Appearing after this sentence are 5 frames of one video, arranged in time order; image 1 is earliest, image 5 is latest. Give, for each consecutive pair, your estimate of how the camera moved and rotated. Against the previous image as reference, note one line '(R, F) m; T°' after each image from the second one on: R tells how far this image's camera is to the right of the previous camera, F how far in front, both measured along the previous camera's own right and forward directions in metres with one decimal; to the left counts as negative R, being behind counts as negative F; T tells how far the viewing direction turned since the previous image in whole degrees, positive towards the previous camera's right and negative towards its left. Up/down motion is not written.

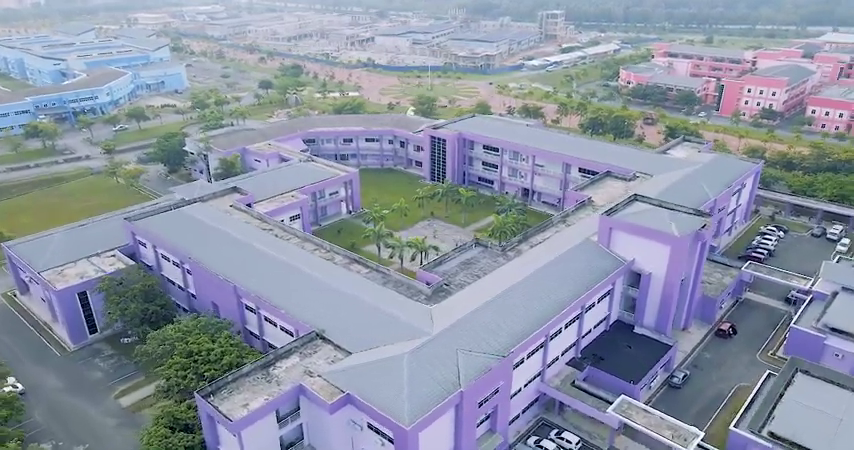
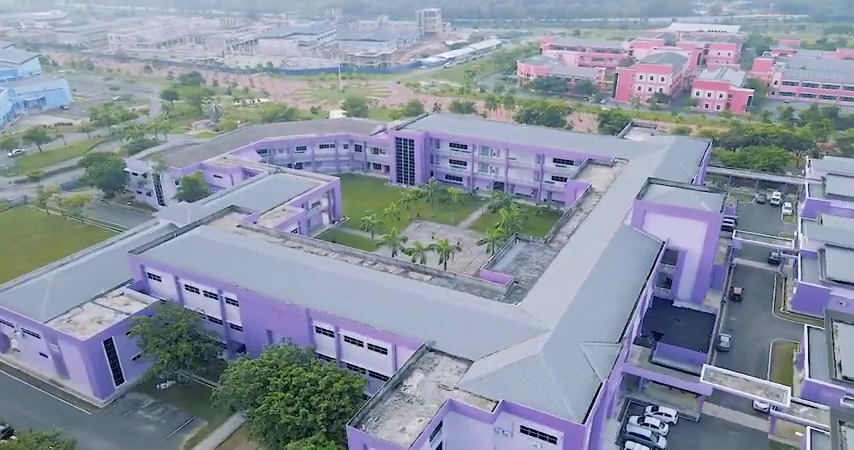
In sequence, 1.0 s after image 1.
(-13.6, +2.0) m; +12°
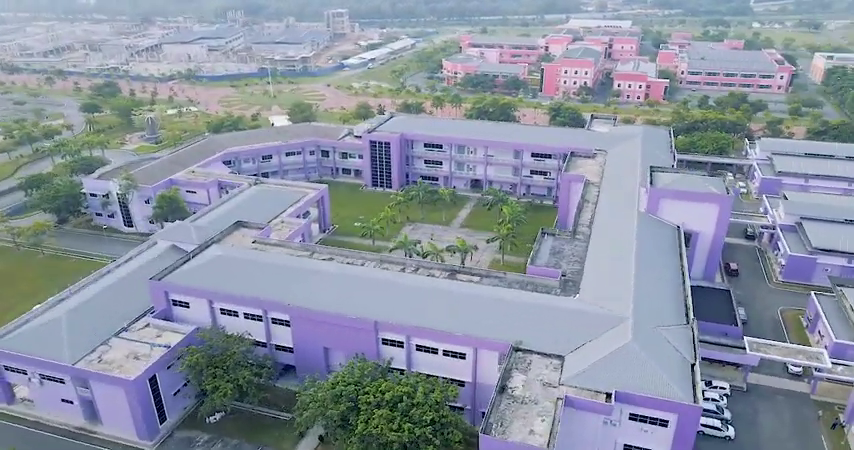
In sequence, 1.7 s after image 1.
(-10.3, +1.3) m; +9°
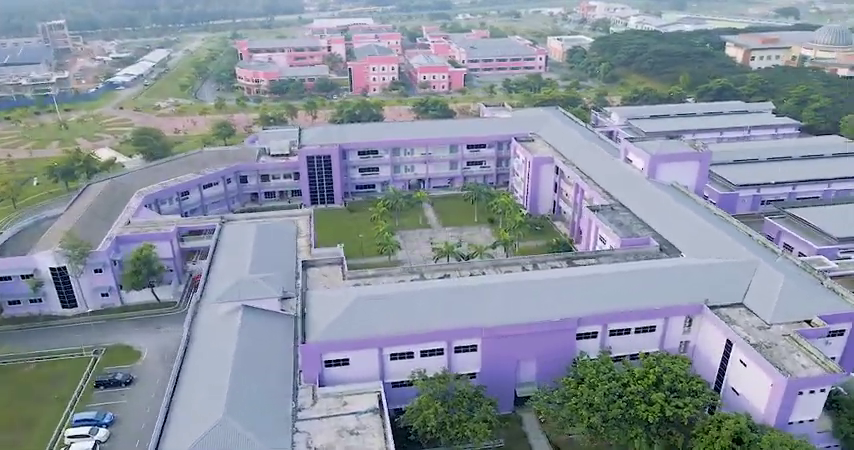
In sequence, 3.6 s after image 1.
(-26.7, +7.2) m; +25°
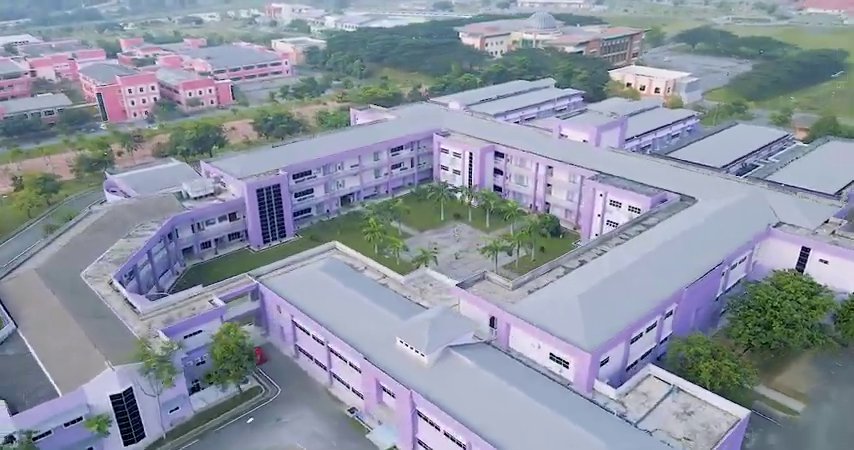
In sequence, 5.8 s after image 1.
(-30.9, +9.7) m; +30°
